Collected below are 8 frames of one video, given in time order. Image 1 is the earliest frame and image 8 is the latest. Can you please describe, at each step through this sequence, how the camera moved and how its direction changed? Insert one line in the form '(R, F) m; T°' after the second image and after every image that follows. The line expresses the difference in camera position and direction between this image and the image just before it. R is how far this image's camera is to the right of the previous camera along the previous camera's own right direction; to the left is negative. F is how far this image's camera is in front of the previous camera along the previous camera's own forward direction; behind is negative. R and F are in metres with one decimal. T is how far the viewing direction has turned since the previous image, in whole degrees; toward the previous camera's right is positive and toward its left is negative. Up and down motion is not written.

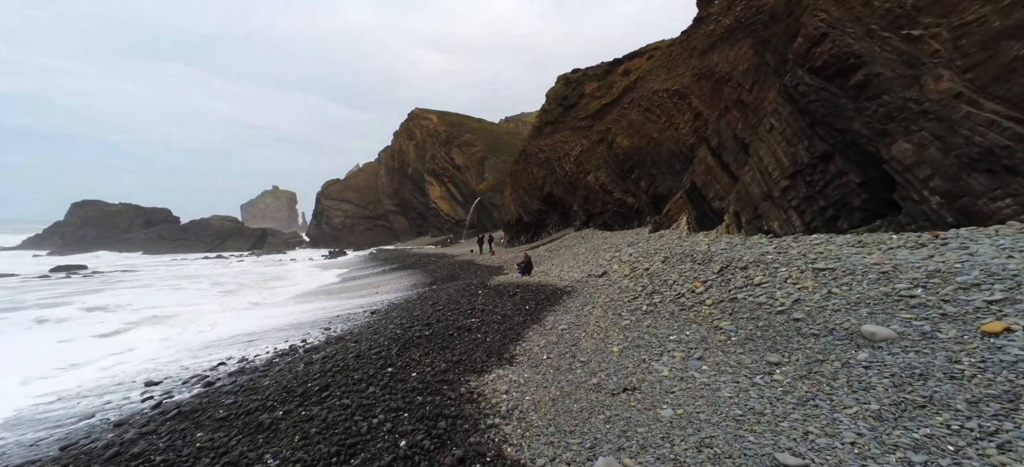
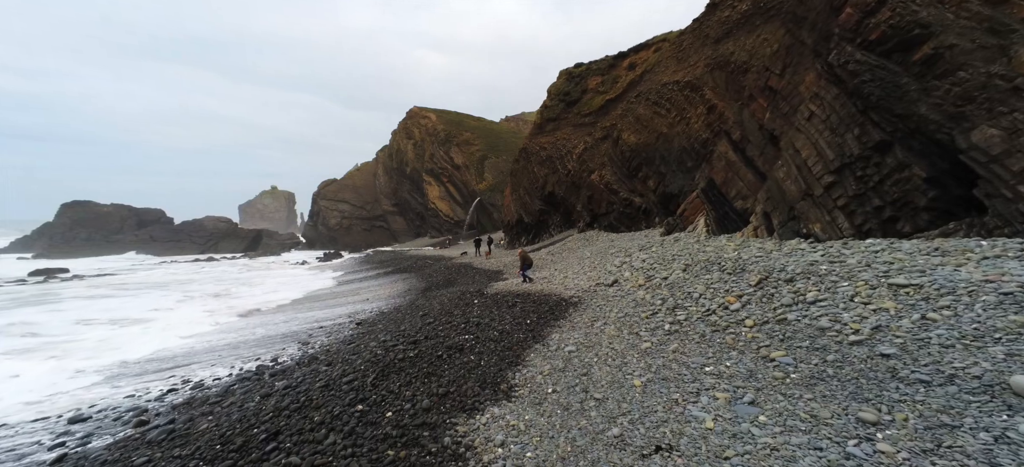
(0.0, +1.5) m; 0°
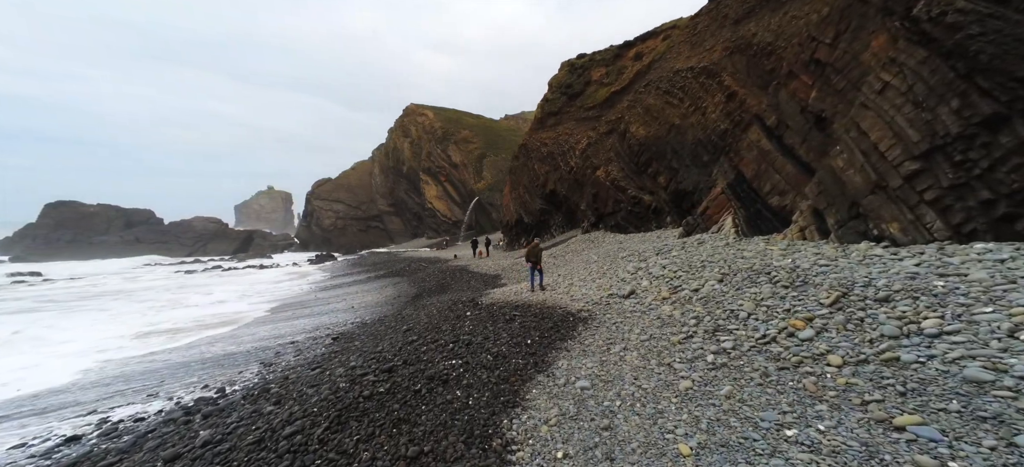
(+0.1, +2.0) m; 0°
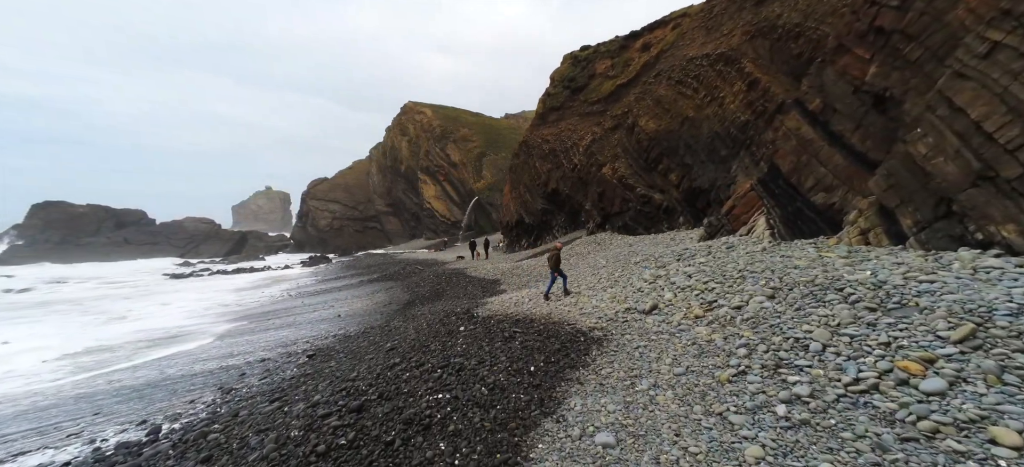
(0.0, +1.7) m; 0°
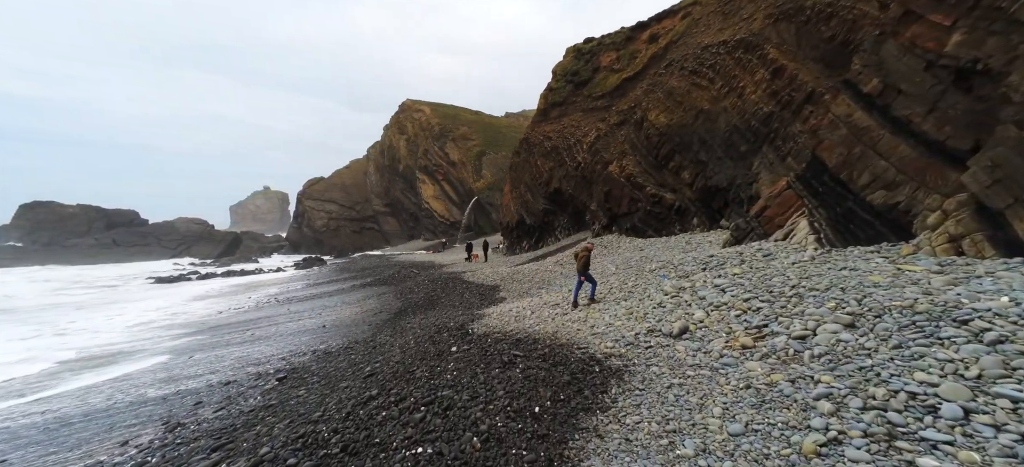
(0.0, +1.6) m; 0°
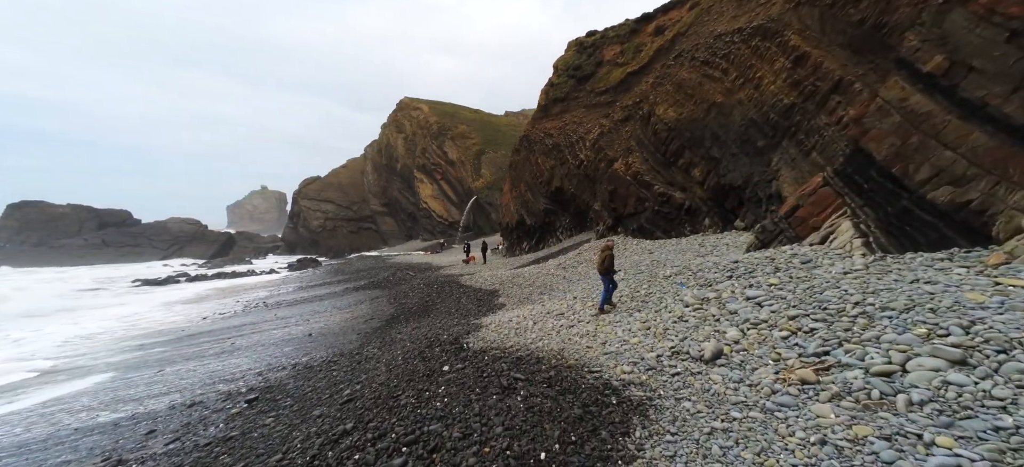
(0.0, +1.3) m; 0°
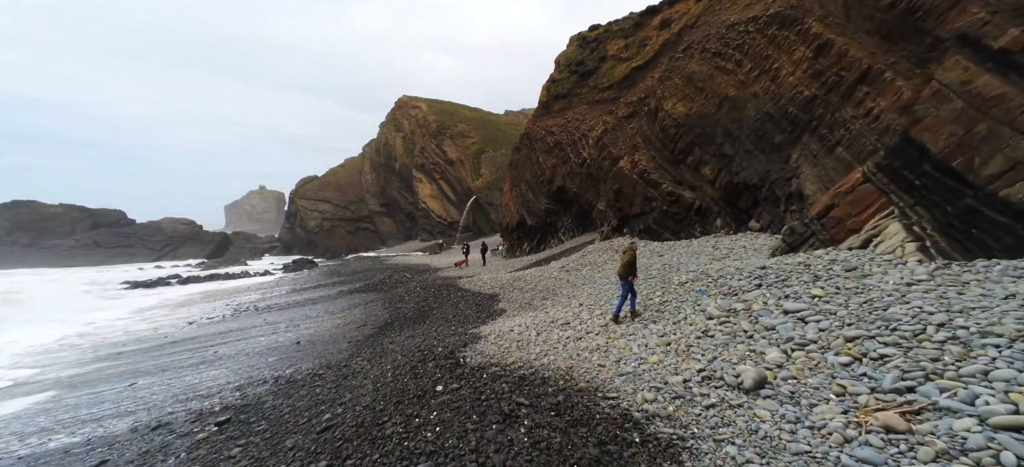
(0.0, +1.0) m; 0°
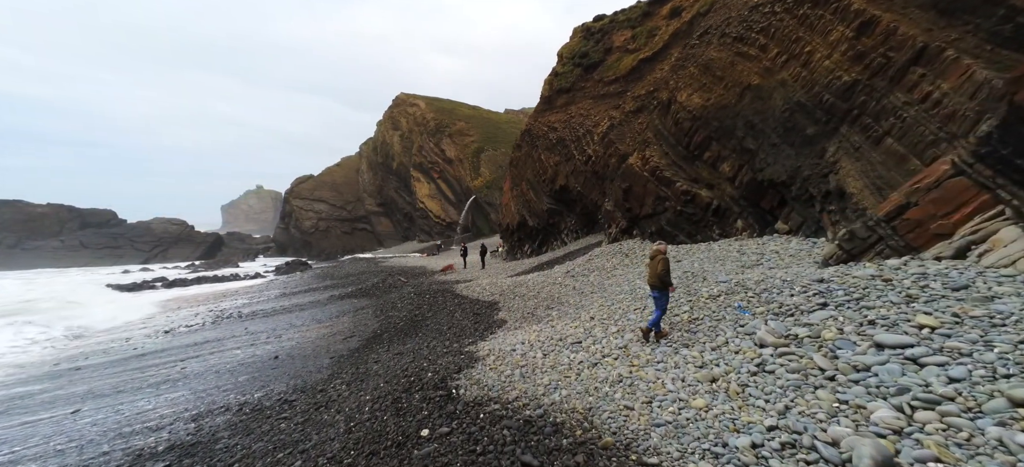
(0.0, +1.6) m; 0°
